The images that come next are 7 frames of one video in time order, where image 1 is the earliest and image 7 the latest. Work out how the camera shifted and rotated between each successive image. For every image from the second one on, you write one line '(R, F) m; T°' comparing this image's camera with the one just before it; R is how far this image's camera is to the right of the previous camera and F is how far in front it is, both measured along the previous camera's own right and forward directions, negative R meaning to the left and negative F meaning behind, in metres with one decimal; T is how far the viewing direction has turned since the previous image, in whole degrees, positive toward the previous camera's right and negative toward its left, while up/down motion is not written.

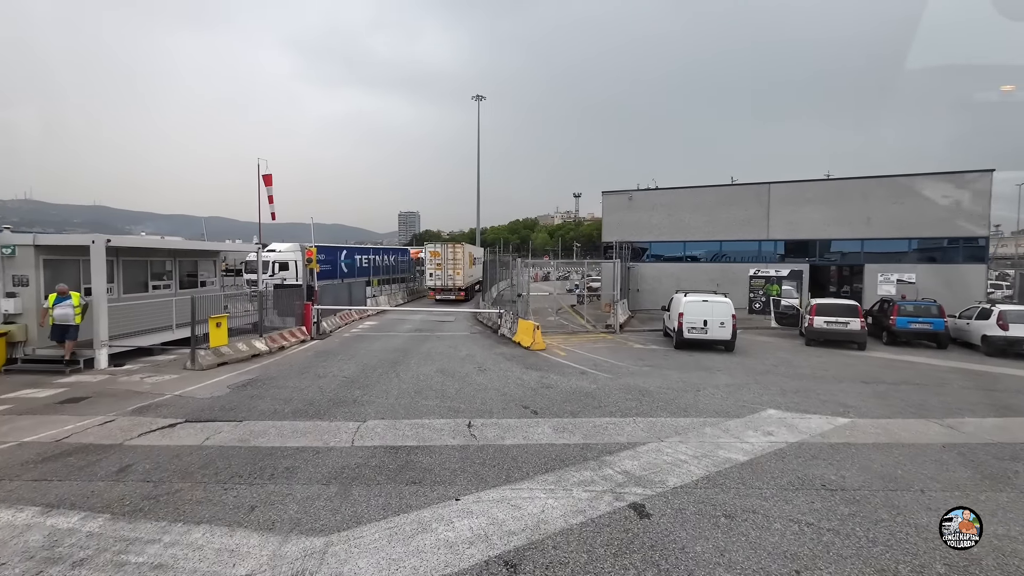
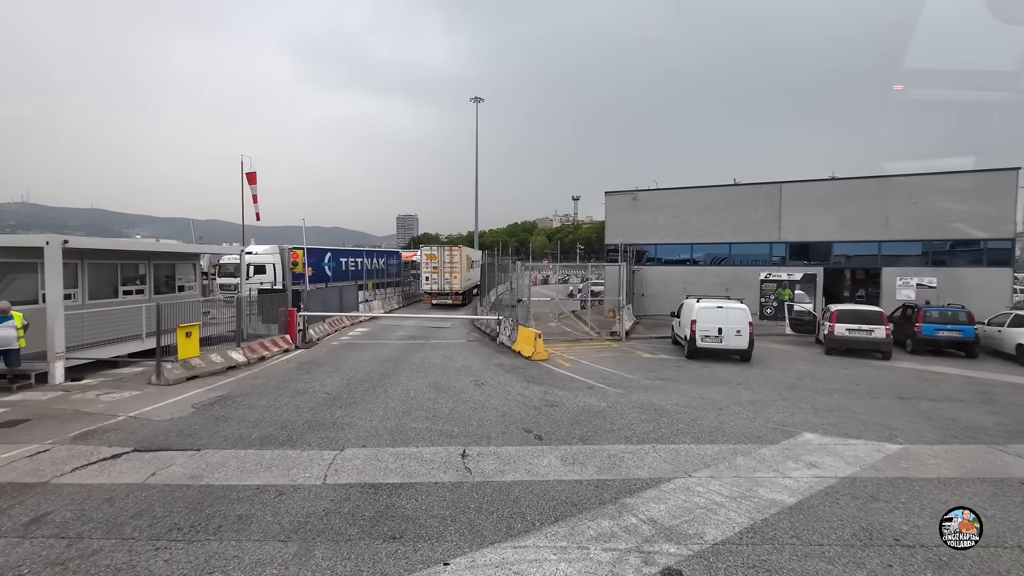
(0.0, +0.9) m; 0°
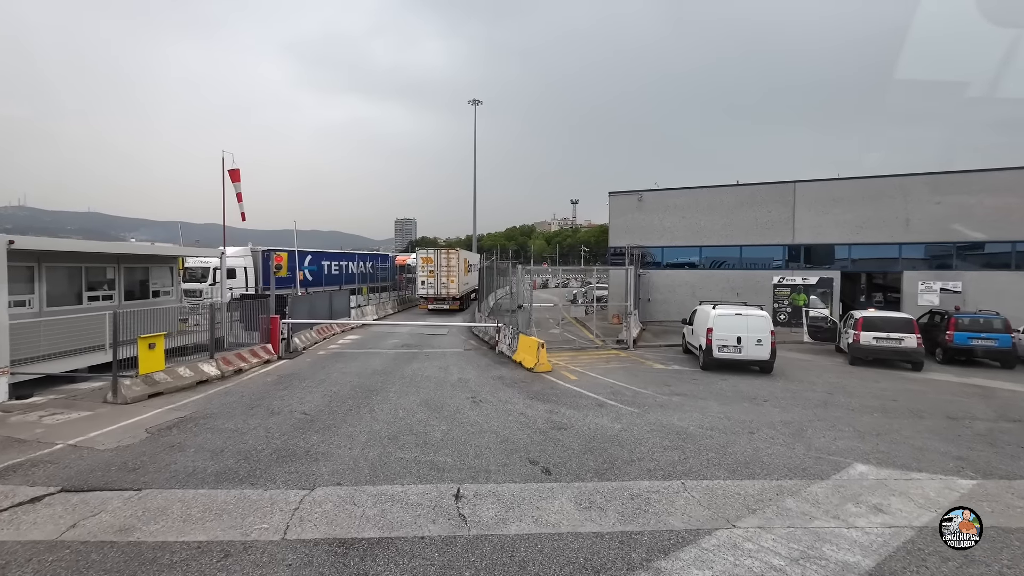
(-0.1, +1.0) m; 0°
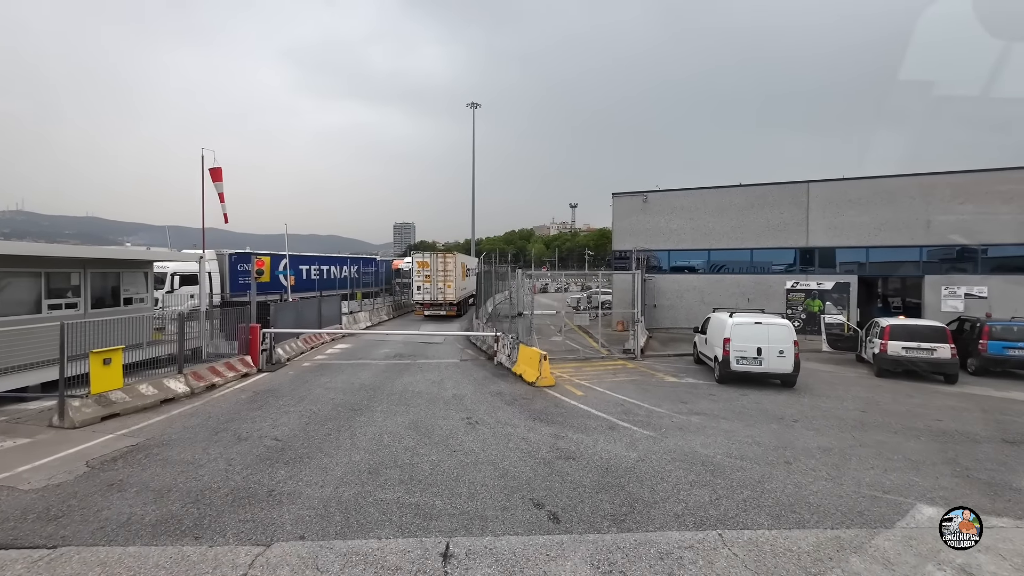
(0.0, +0.9) m; 0°
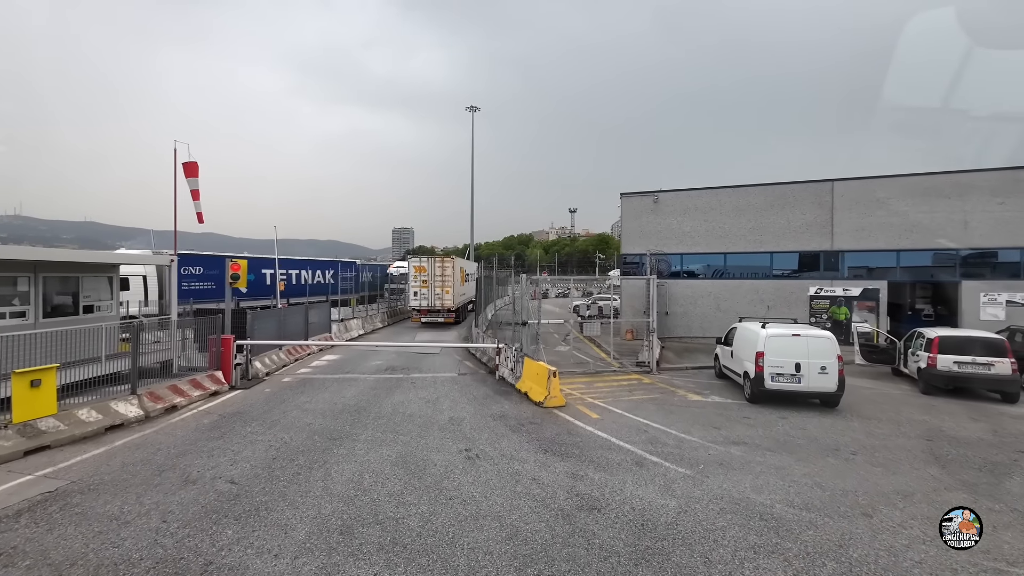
(-0.1, +1.2) m; 0°
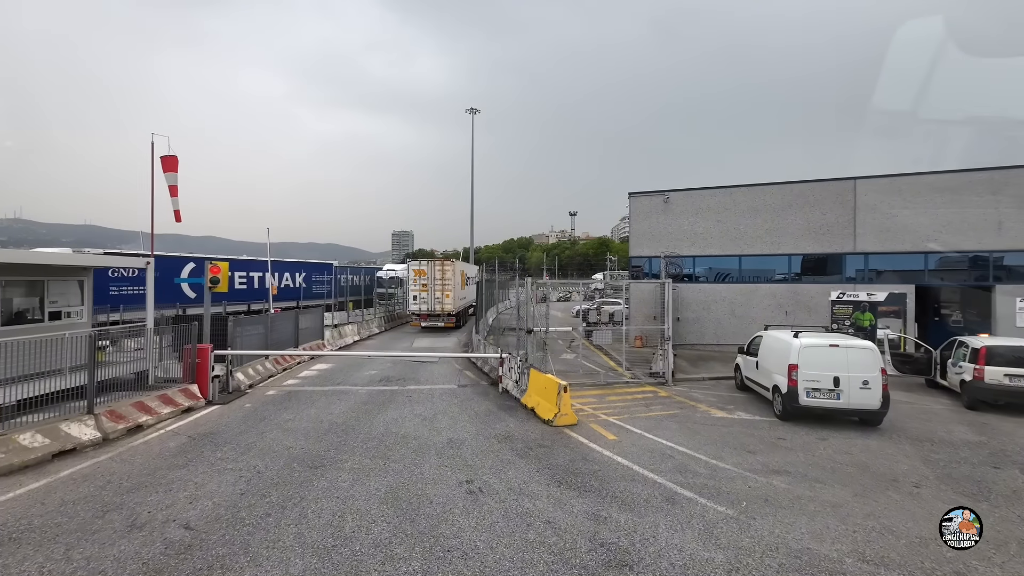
(-0.1, +0.9) m; 0°
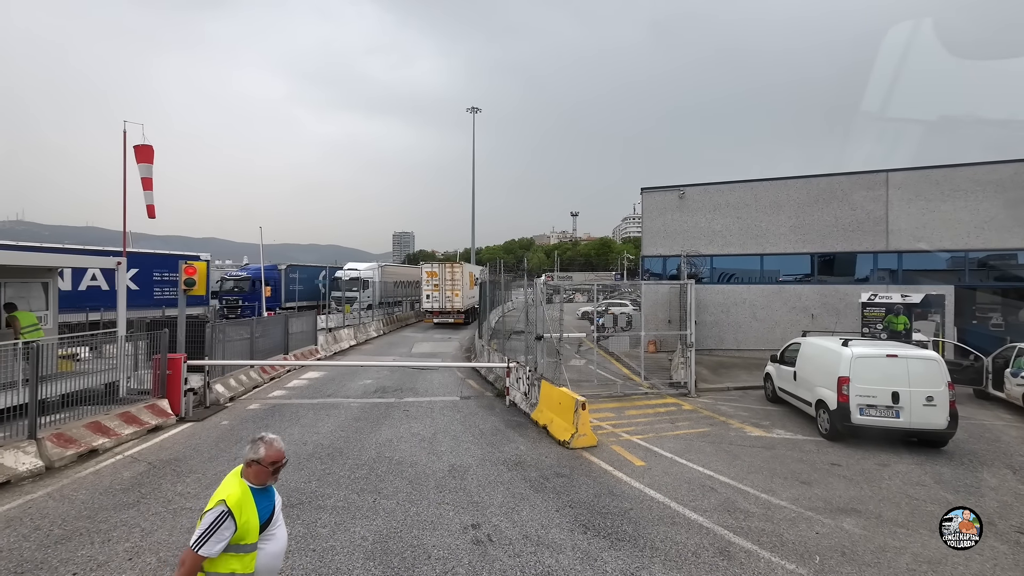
(-0.1, +1.0) m; 0°
